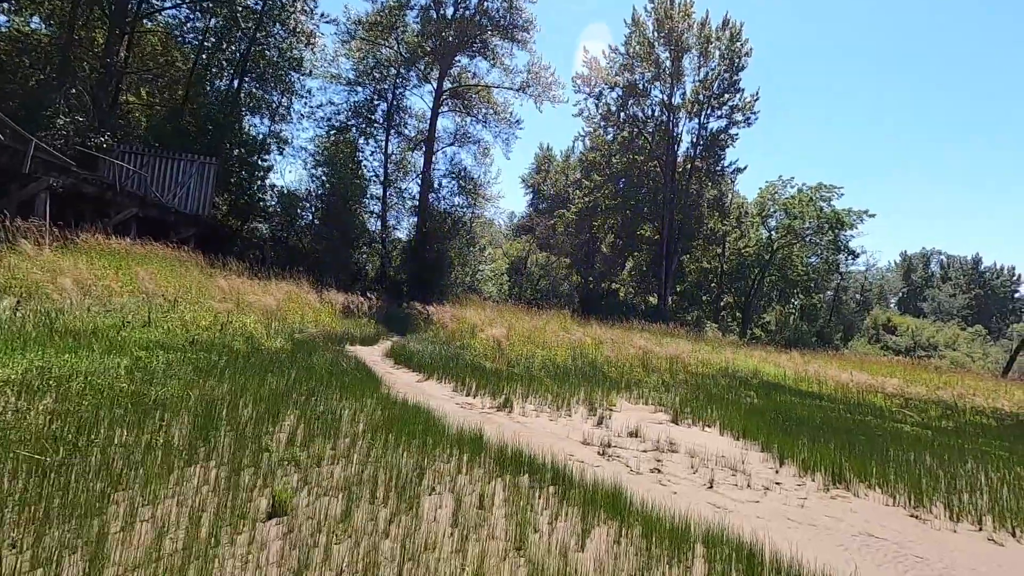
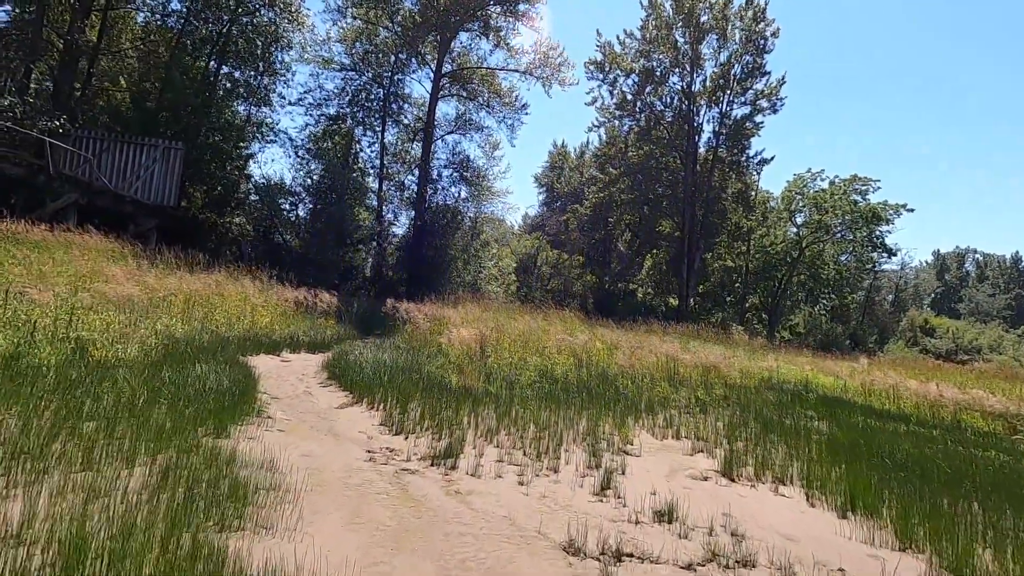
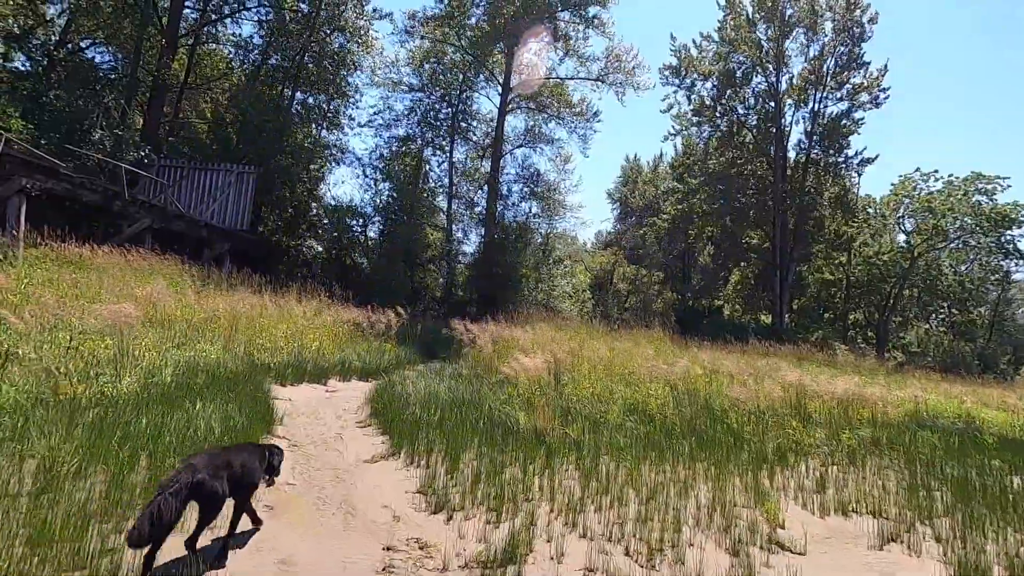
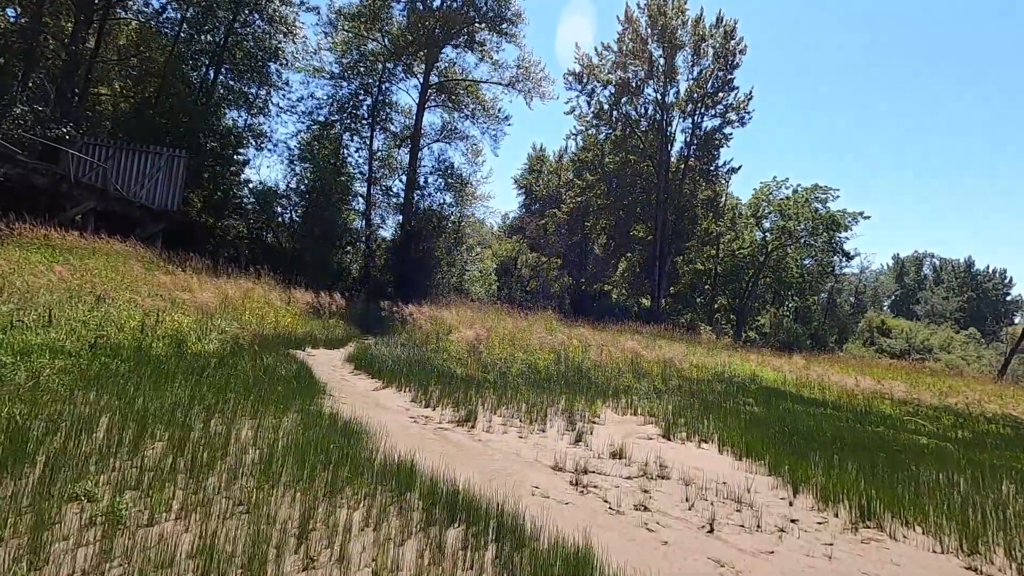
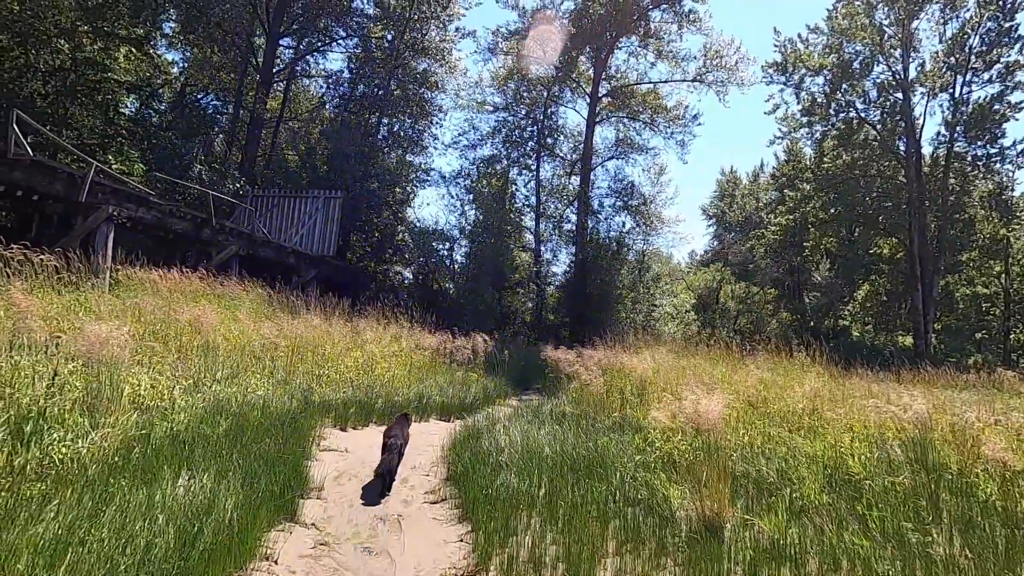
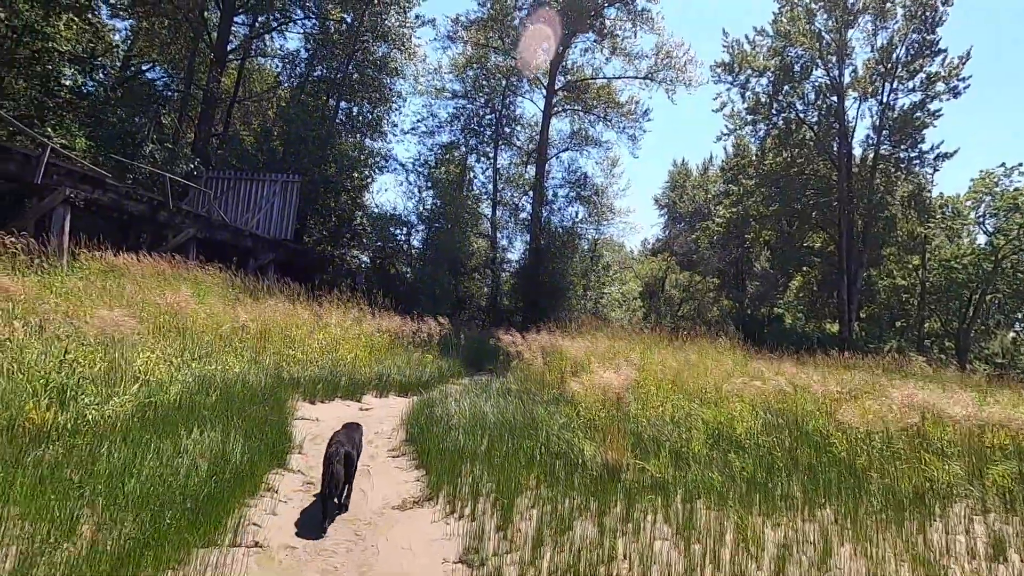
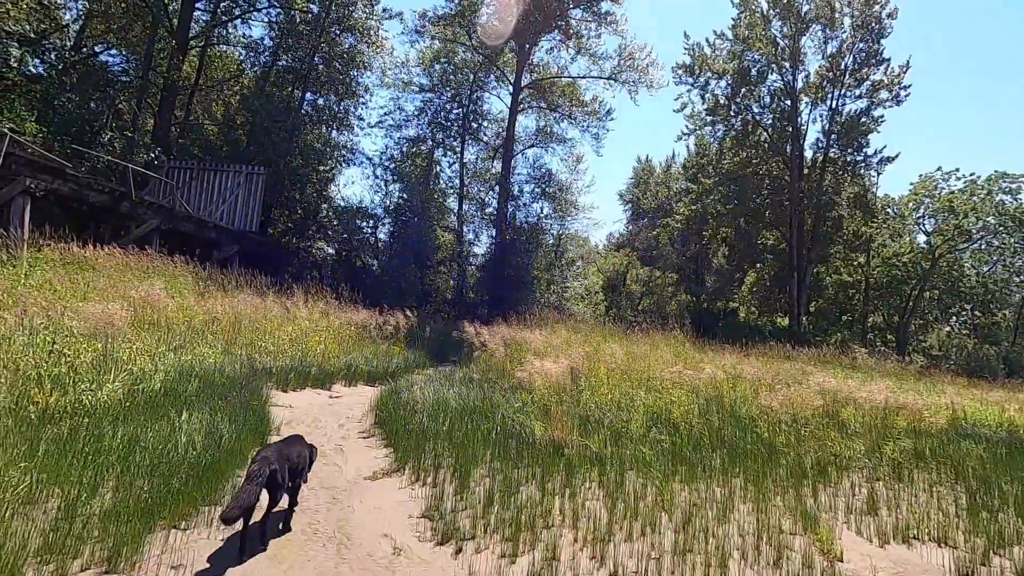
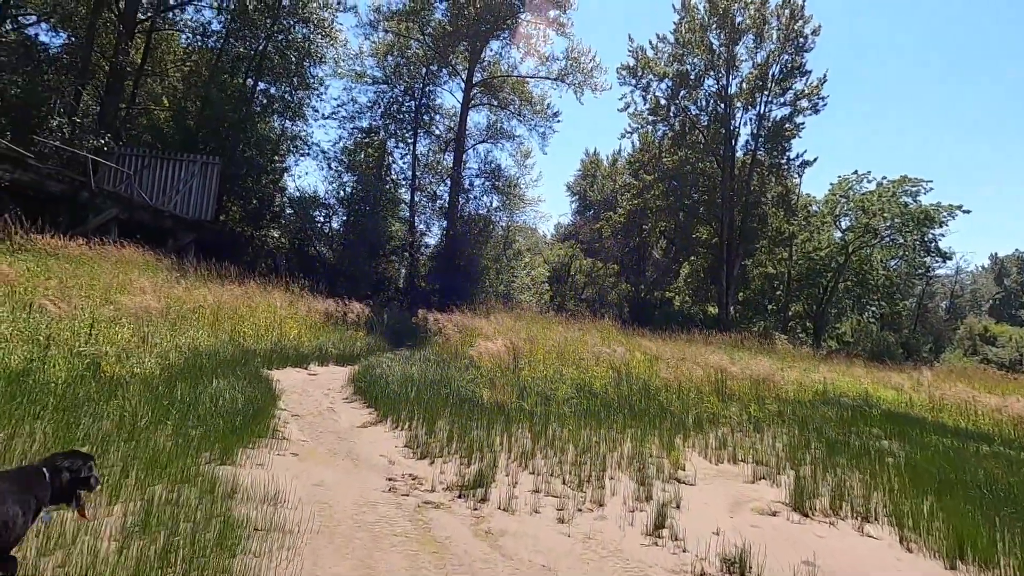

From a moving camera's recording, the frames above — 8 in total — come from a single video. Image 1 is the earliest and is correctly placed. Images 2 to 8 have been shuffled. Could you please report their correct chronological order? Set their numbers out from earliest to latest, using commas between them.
4, 2, 8, 3, 7, 6, 5
